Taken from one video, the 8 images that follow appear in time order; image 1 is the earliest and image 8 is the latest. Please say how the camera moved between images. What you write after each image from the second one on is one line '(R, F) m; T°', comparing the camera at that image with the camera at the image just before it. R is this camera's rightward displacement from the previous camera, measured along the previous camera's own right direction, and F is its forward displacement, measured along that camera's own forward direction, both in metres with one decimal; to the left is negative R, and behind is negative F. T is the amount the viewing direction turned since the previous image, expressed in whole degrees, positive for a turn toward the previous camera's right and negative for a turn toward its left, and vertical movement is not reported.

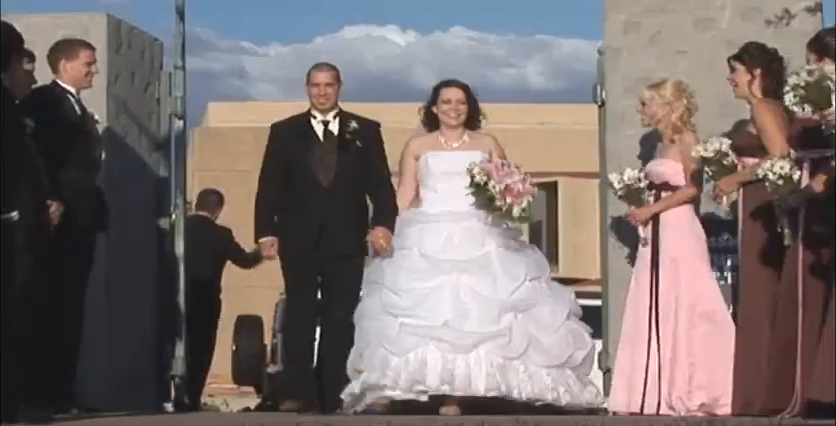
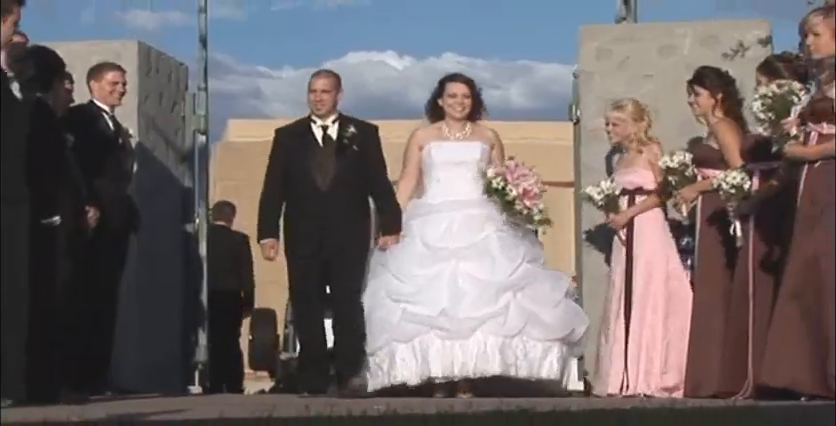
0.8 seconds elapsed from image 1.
(+0.1, -0.6) m; -1°
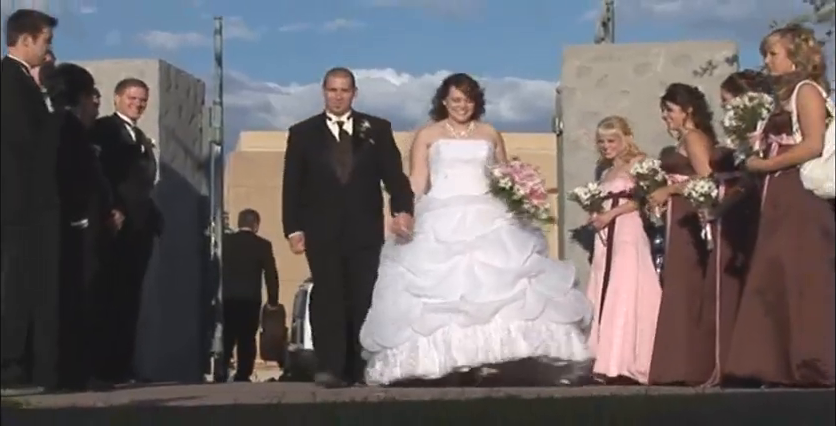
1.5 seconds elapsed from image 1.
(+0.1, -0.5) m; 0°
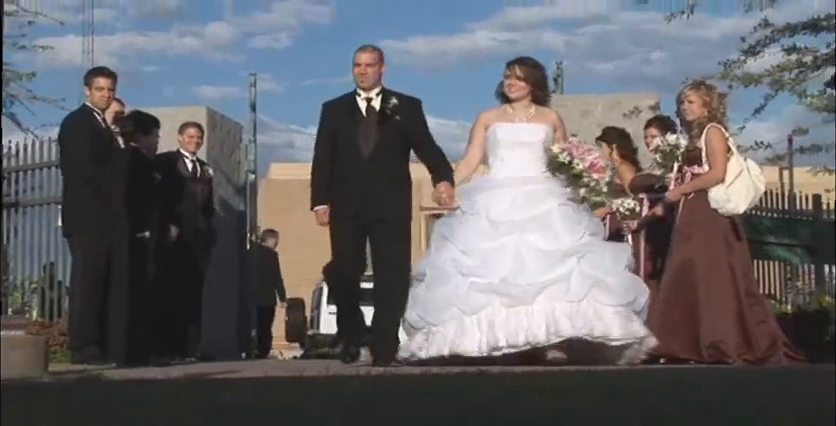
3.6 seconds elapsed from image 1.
(+0.2, -1.6) m; -1°
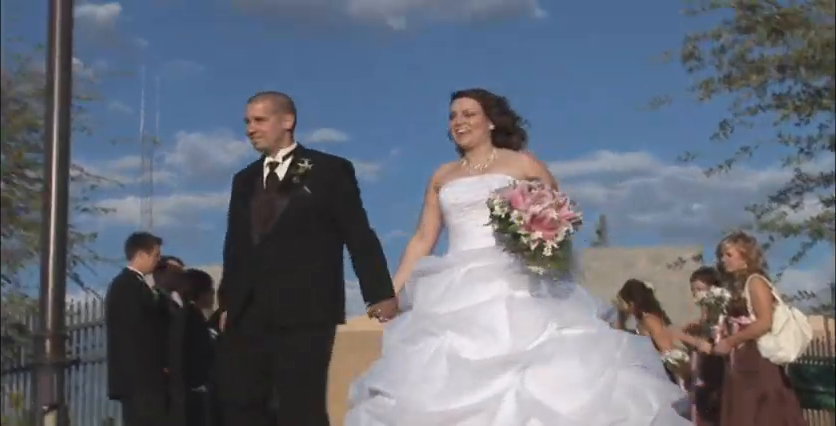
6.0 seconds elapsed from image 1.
(0.0, -0.2) m; -2°
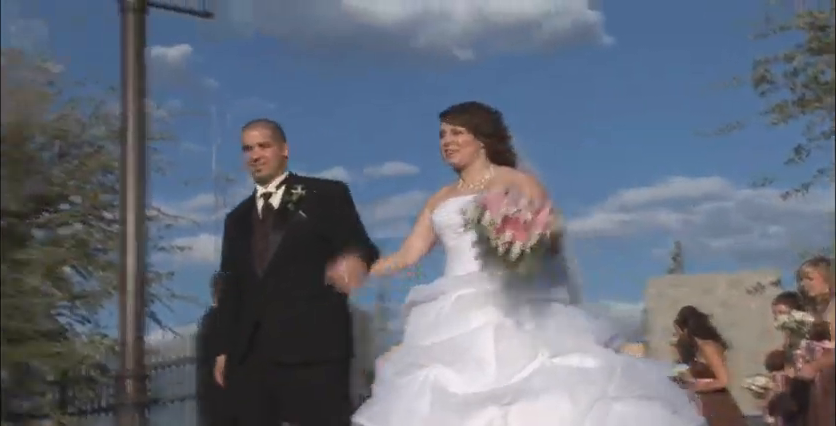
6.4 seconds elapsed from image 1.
(0.0, 0.0) m; -3°
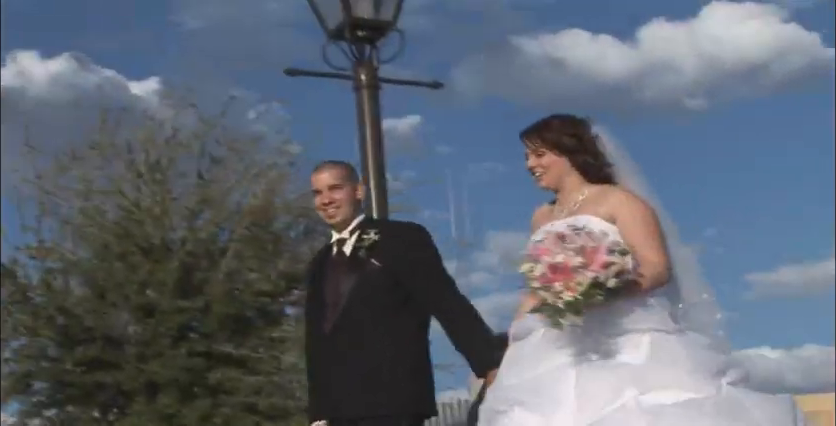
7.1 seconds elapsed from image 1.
(-0.1, 0.0) m; -9°
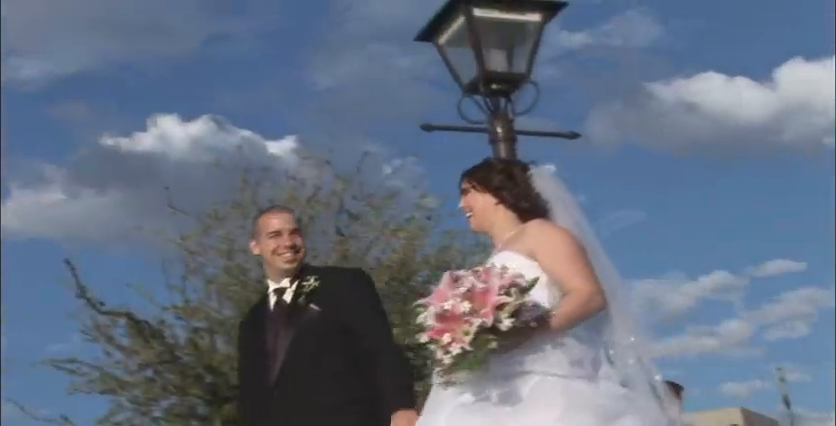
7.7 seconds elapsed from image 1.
(0.0, 0.0) m; -6°
